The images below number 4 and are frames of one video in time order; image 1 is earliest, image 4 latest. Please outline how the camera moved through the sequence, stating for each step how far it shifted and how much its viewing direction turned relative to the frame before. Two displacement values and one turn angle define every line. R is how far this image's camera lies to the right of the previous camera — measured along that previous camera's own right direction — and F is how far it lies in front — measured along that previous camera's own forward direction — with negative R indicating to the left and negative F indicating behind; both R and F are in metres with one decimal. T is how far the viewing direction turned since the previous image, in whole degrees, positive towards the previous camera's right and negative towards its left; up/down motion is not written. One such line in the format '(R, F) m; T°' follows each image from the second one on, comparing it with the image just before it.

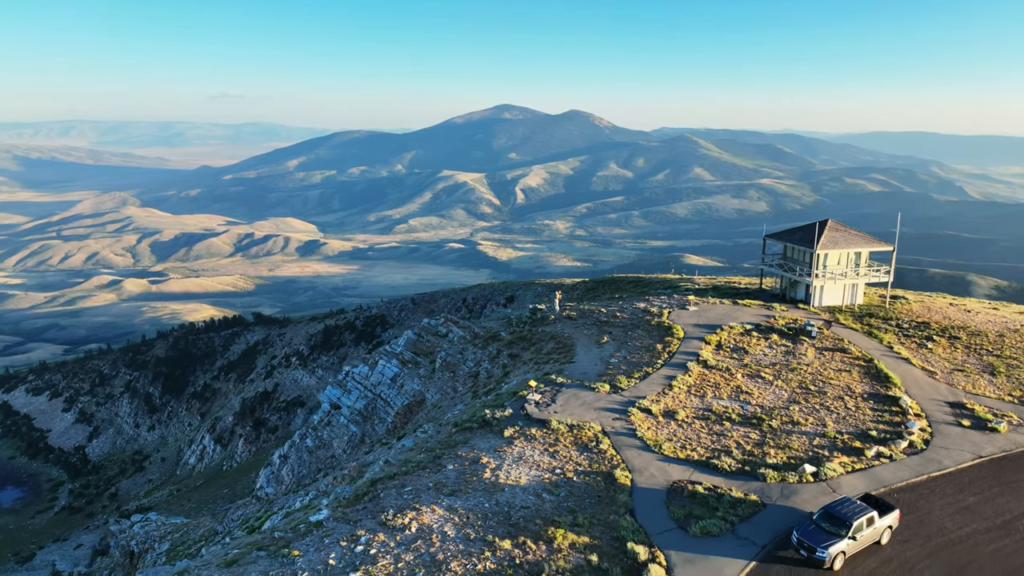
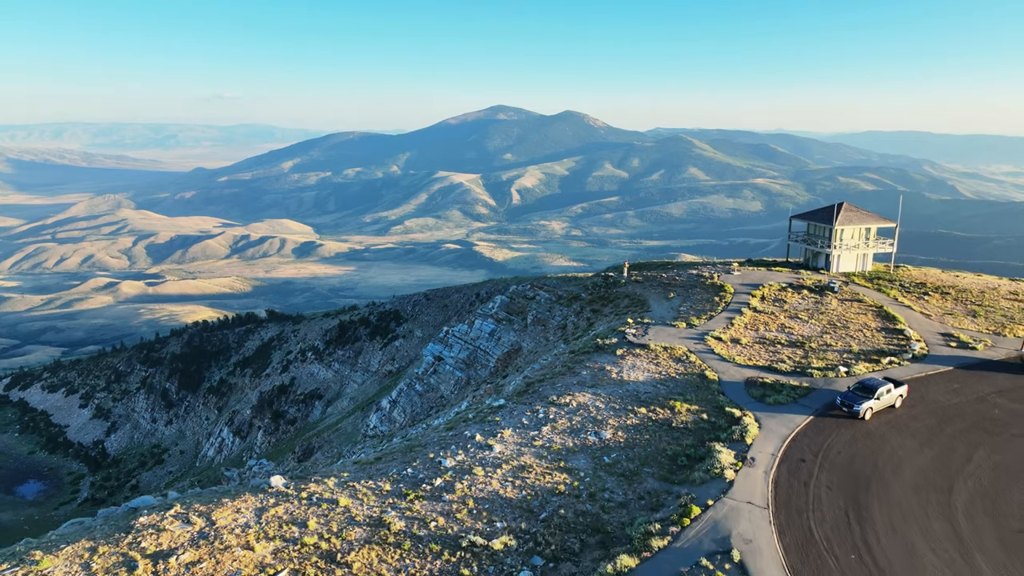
(-6.3, -7.7) m; 0°
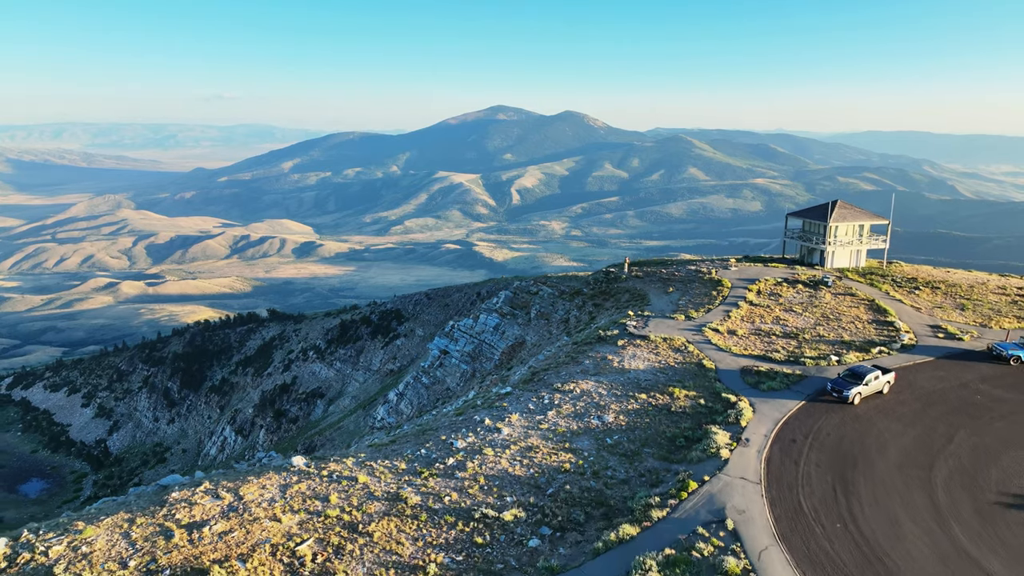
(-0.3, -1.3) m; 0°
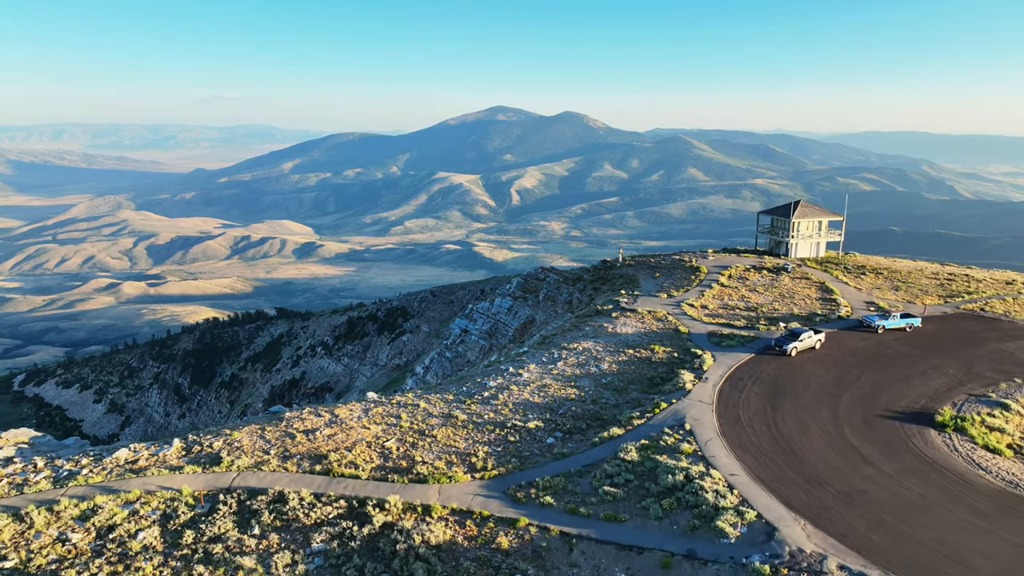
(-1.1, -7.4) m; 0°
